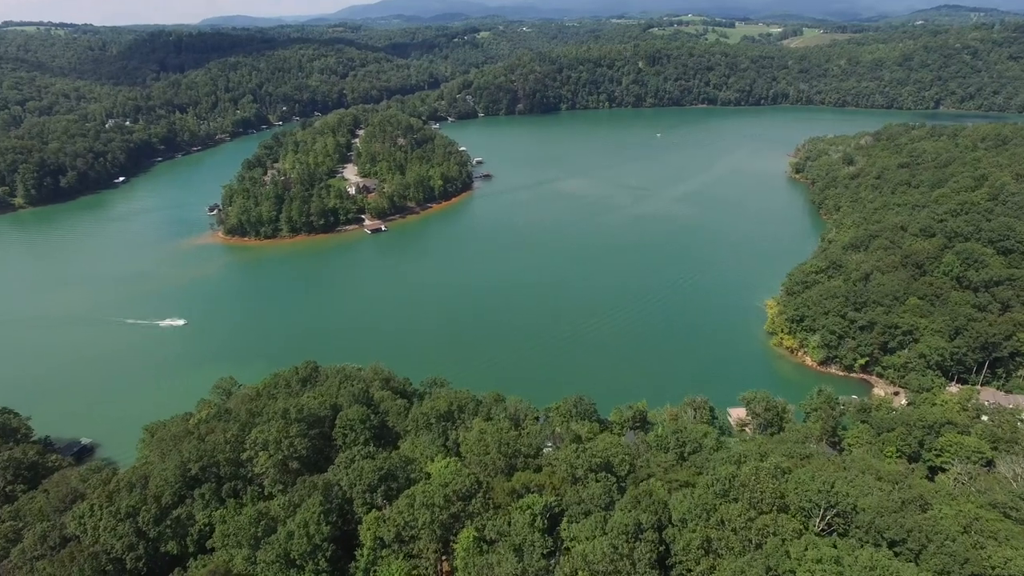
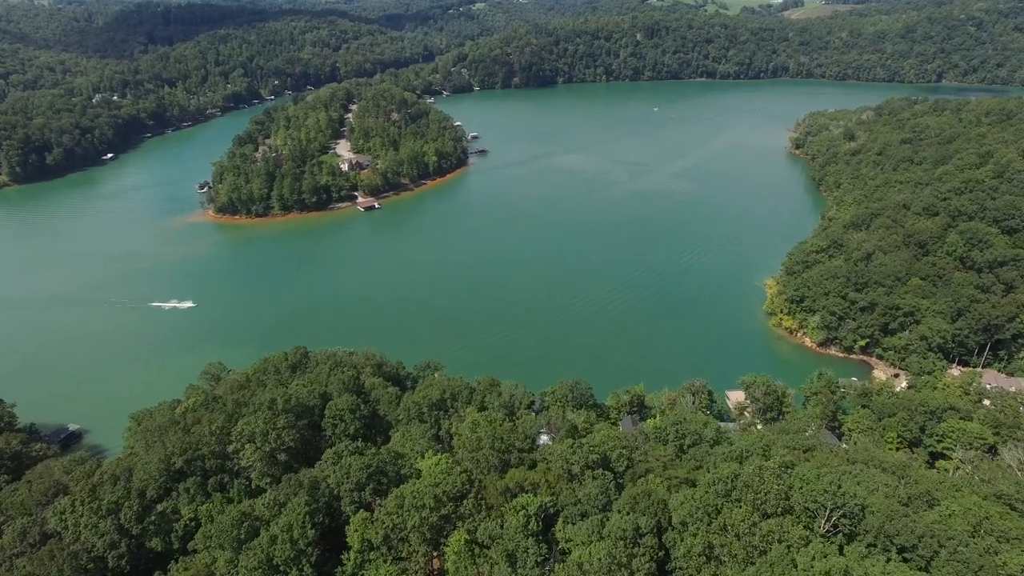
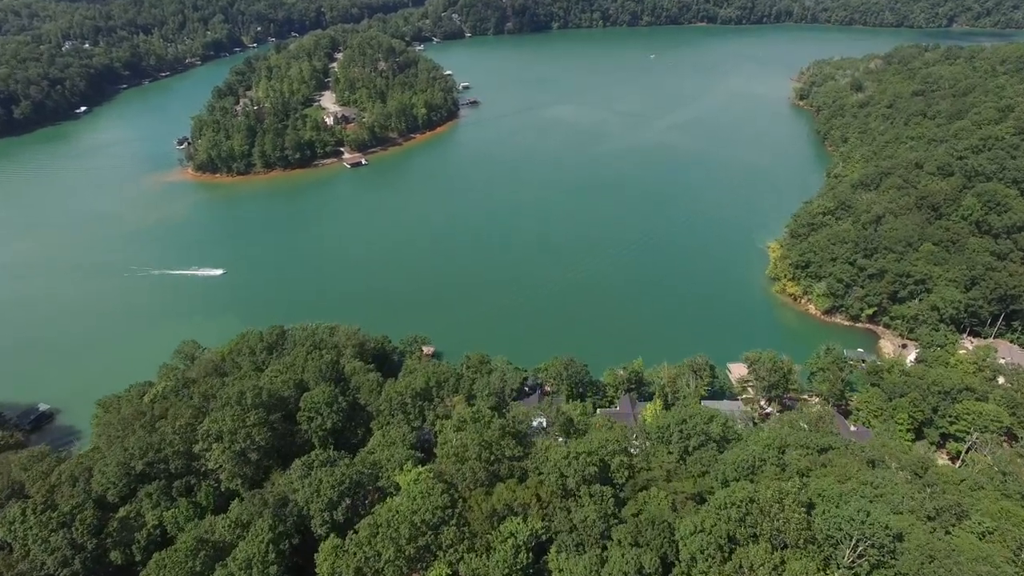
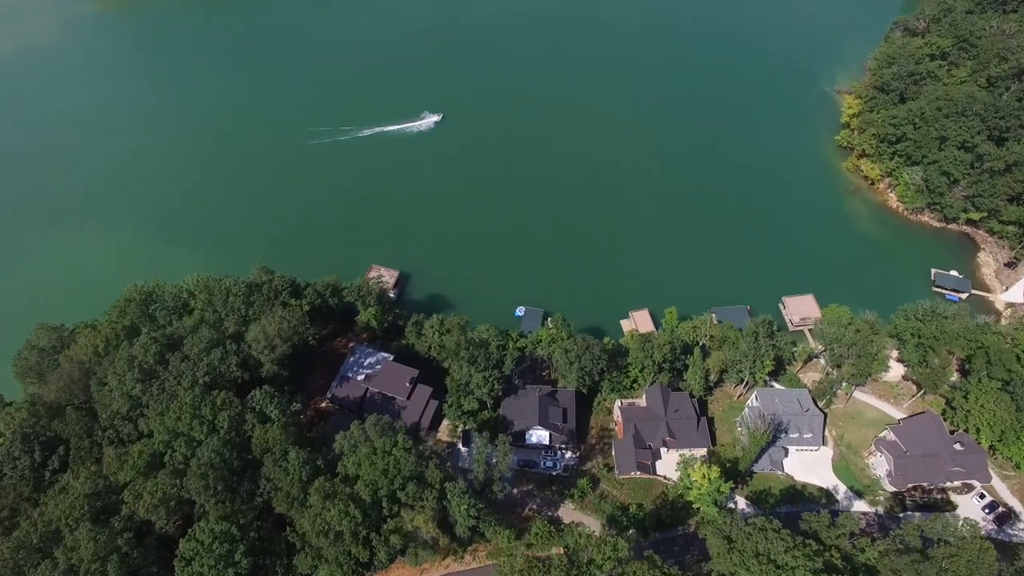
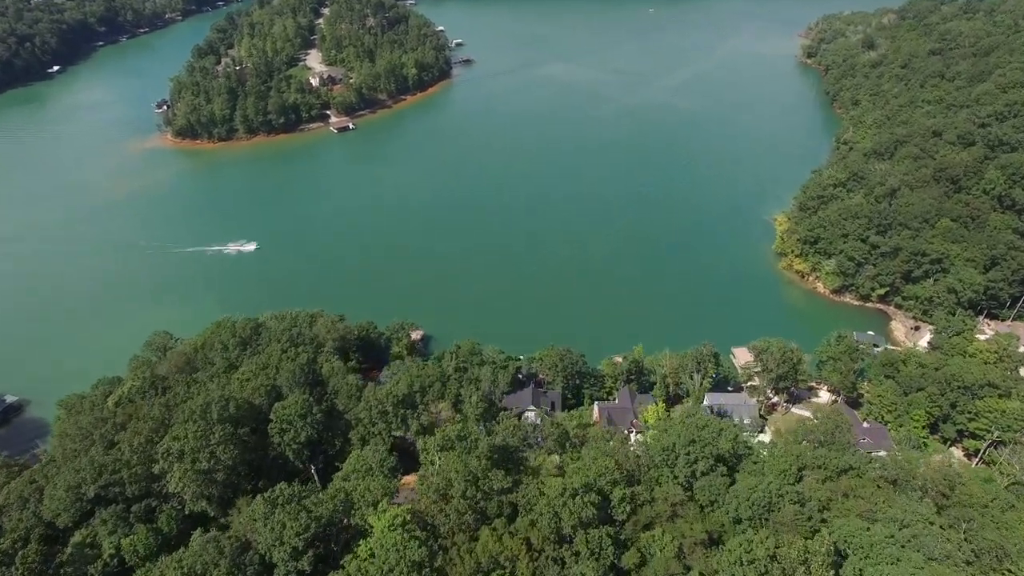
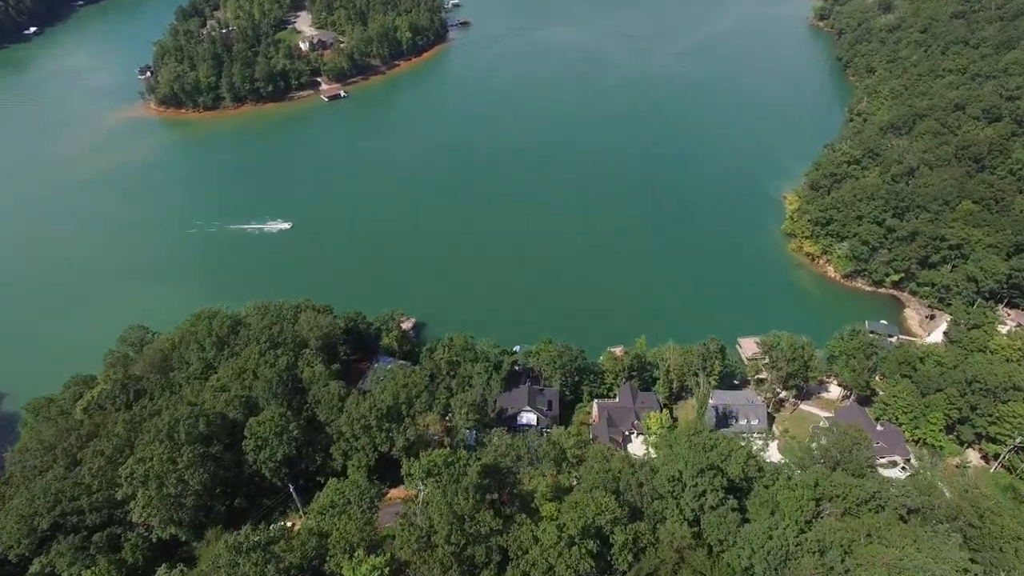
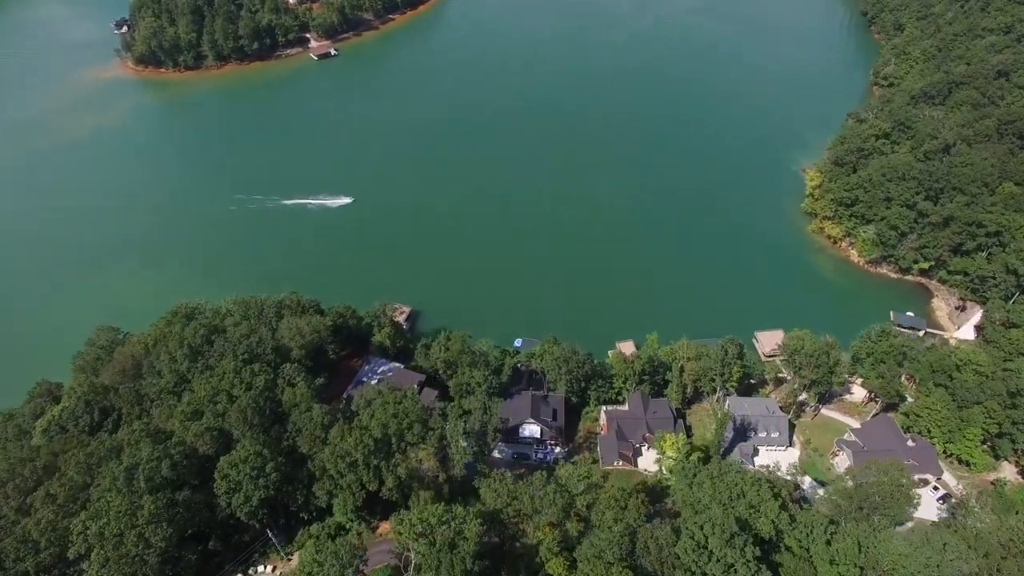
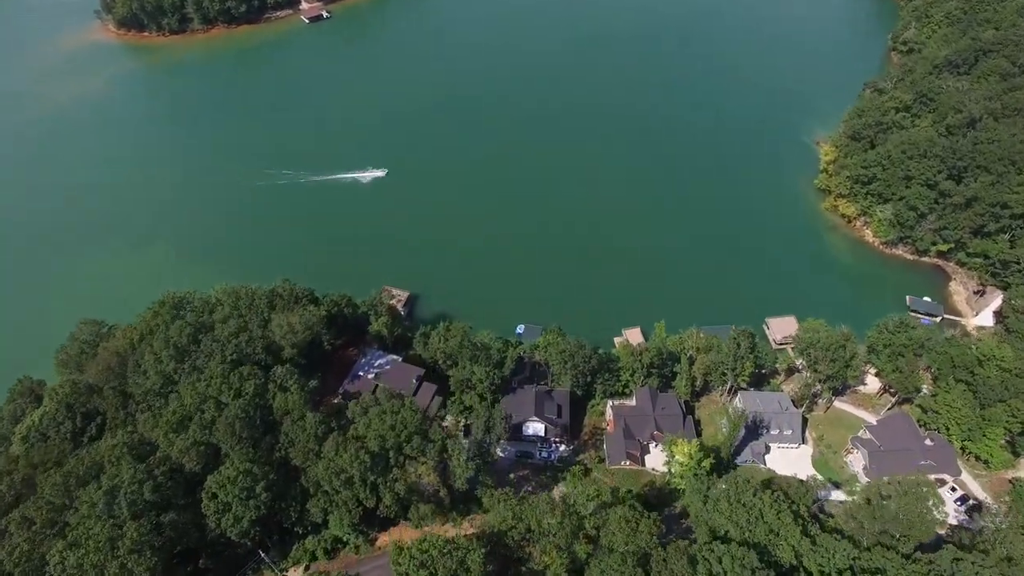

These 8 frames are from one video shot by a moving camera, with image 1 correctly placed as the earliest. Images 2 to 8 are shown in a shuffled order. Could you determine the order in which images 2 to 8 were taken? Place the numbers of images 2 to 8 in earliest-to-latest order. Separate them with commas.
2, 3, 5, 6, 7, 8, 4
